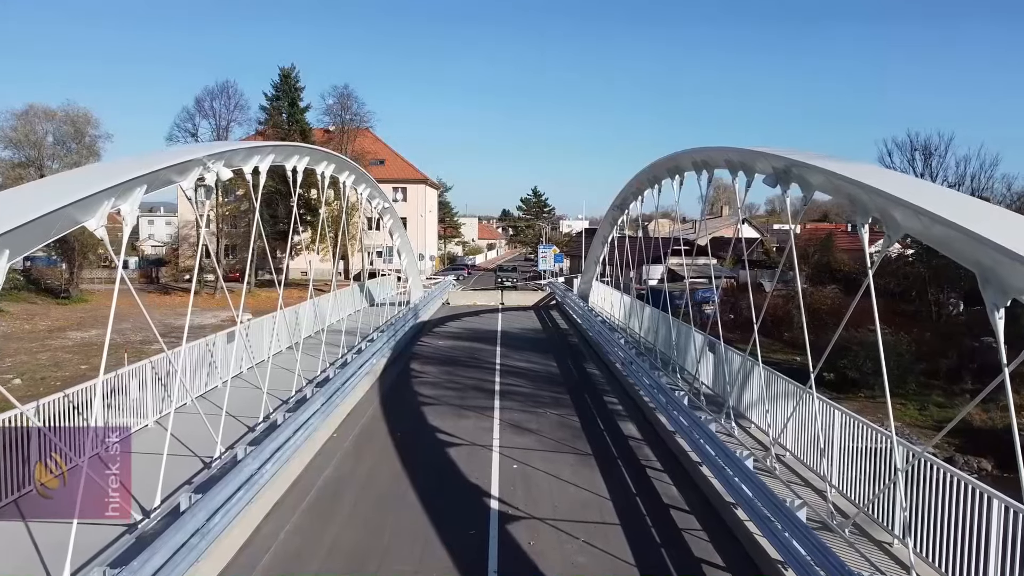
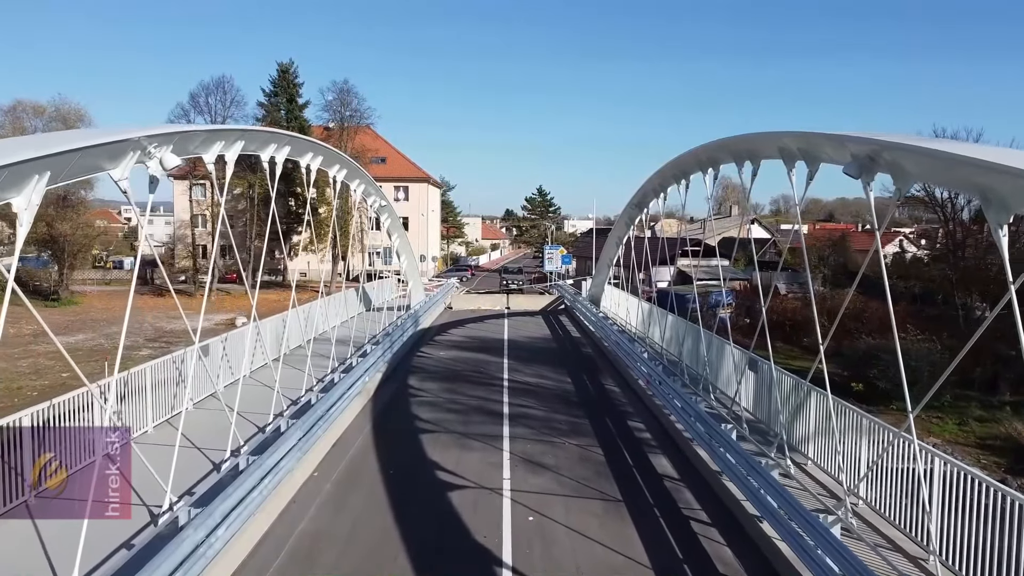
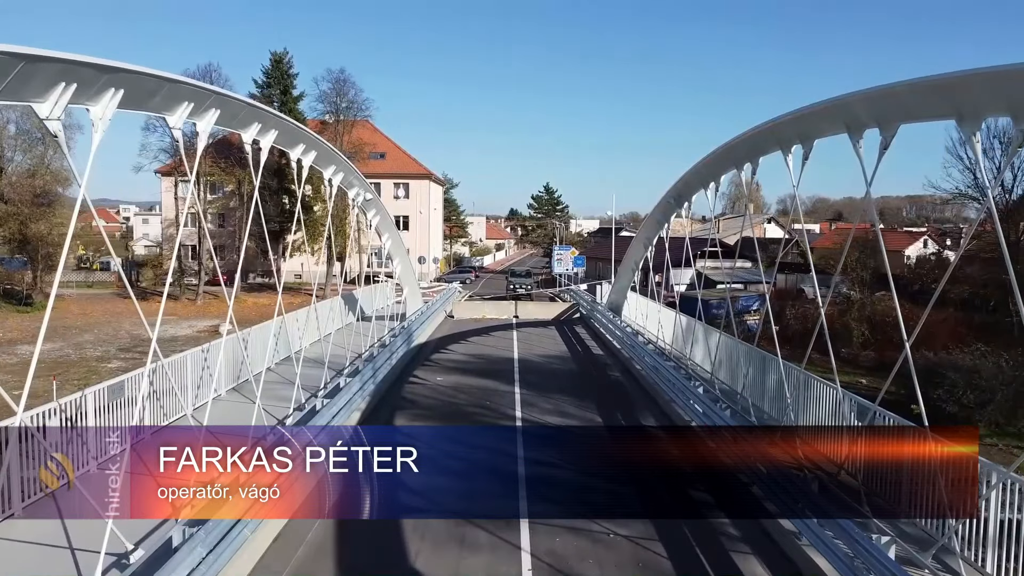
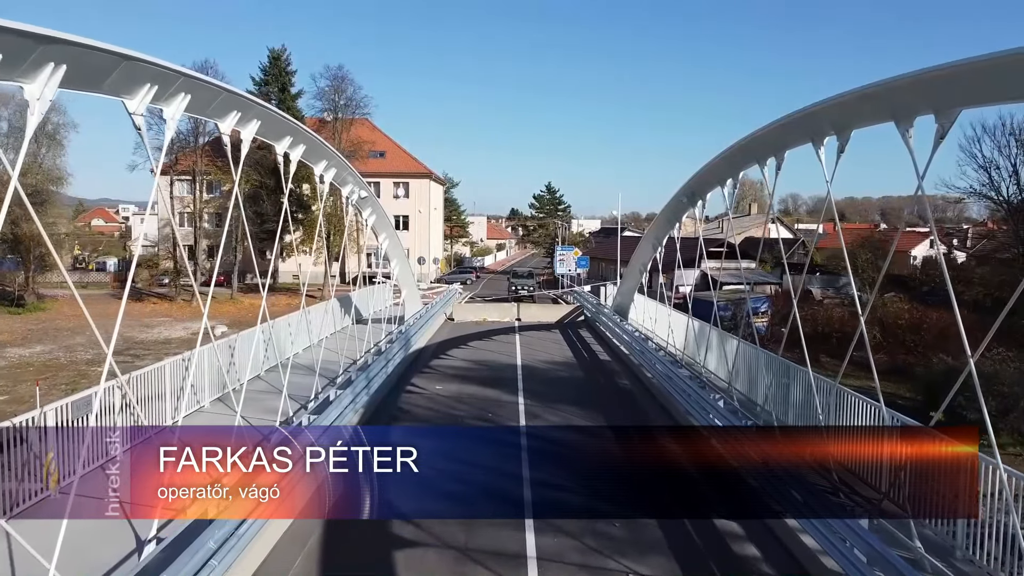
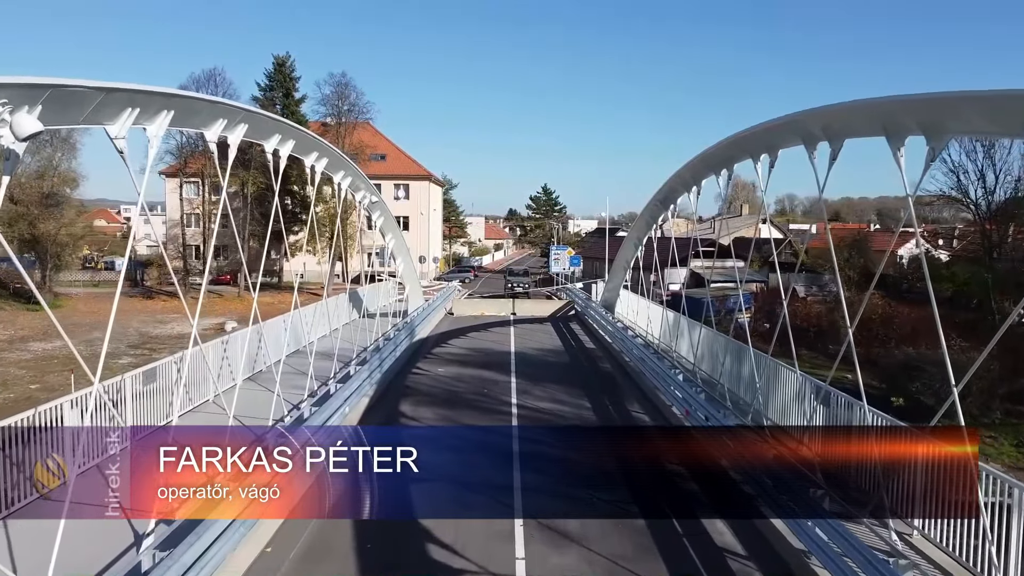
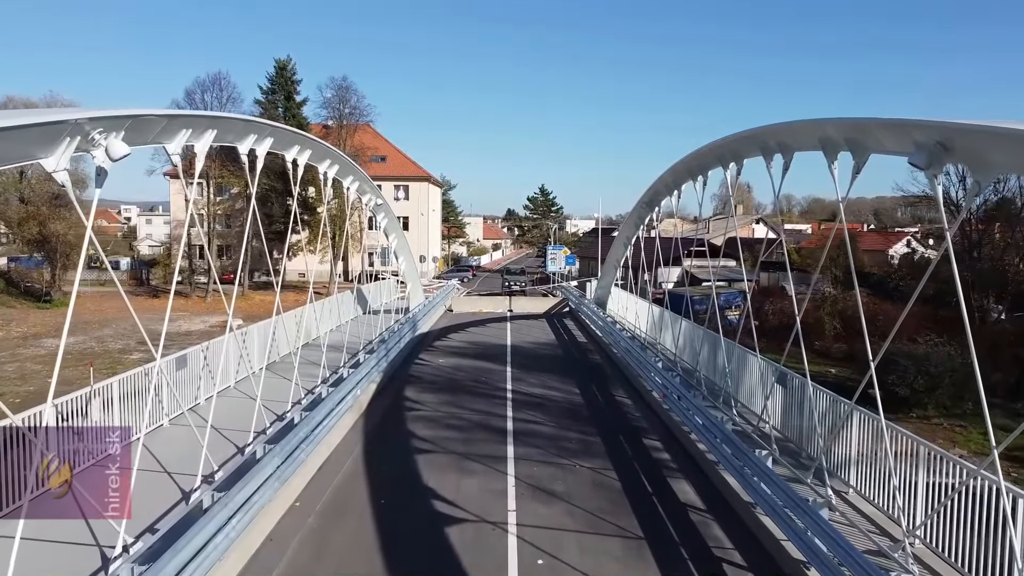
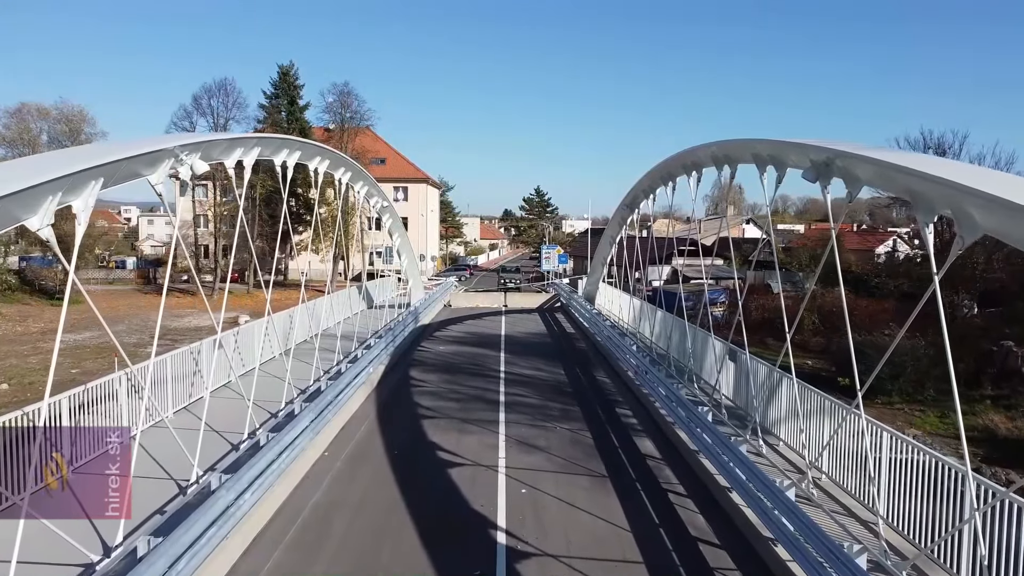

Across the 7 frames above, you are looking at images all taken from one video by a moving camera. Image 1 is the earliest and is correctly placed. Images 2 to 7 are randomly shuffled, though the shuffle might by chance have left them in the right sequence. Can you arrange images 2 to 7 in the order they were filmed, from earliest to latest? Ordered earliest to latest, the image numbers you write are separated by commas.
7, 2, 6, 5, 3, 4
